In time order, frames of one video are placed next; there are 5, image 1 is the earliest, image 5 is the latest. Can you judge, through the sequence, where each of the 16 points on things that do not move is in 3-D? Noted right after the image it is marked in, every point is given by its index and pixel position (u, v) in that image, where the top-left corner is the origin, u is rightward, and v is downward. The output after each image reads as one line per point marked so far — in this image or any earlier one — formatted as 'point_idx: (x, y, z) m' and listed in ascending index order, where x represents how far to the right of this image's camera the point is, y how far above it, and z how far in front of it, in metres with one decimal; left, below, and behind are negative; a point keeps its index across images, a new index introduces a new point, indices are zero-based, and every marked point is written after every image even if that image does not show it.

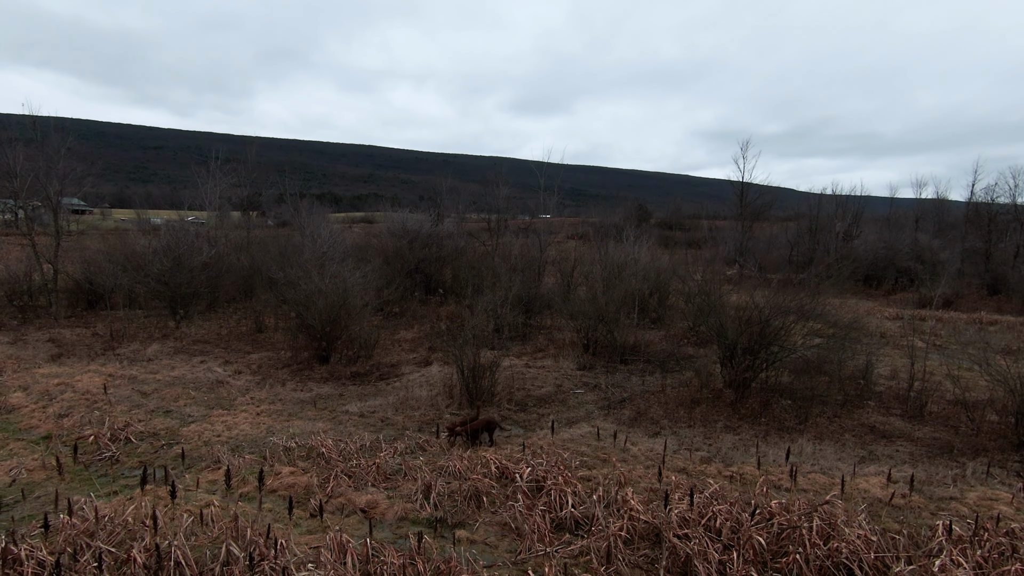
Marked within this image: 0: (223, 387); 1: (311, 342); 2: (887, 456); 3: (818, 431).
0: (-4.6, -1.6, +9.0) m
1: (-3.8, -1.0, +10.9) m
2: (+4.5, -2.0, +6.8) m
3: (+4.2, -1.9, +7.7) m
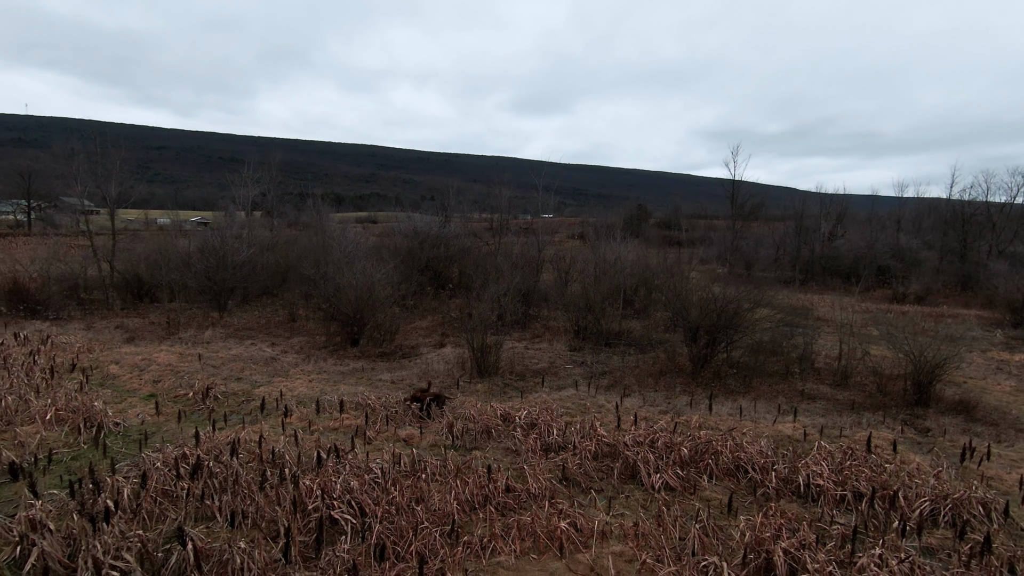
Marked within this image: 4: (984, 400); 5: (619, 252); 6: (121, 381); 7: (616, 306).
0: (-4.6, -1.4, +11.0) m
1: (-3.8, -0.9, +12.9) m
2: (+4.6, -1.9, +8.8) m
3: (+4.2, -1.8, +9.7) m
4: (+8.1, -1.9, +9.7) m
5: (+2.9, +1.0, +15.2) m
6: (-6.6, -1.5, +9.5) m
7: (+2.5, -0.5, +13.9) m
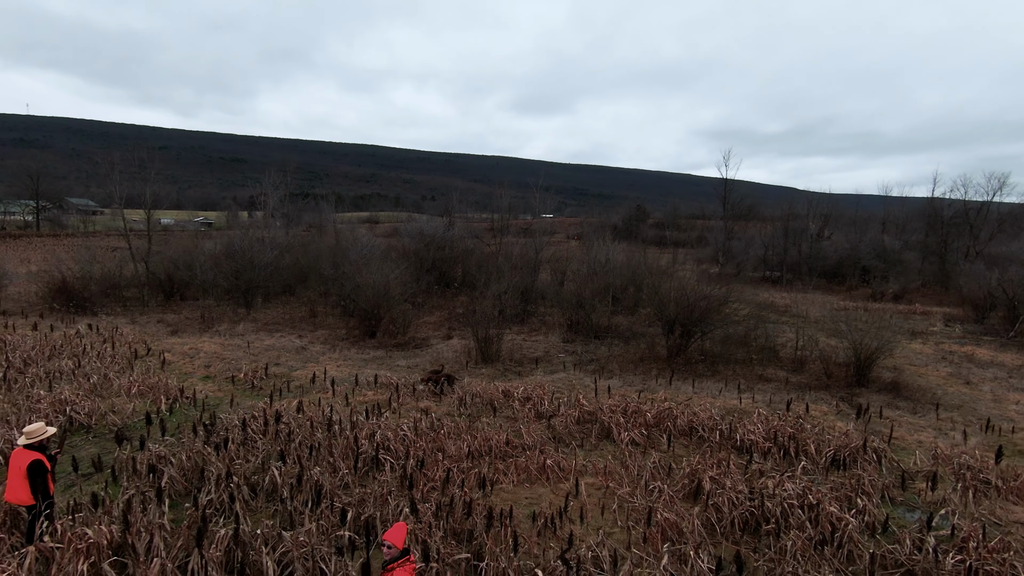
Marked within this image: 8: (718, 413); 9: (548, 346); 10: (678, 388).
0: (-4.6, -1.4, +12.6) m
1: (-3.8, -0.9, +14.5) m
2: (+4.5, -1.8, +10.4) m
3: (+4.2, -1.8, +11.3) m
4: (+8.1, -1.9, +11.3) m
5: (+2.8, +1.0, +16.8) m
6: (-6.6, -1.5, +11.2) m
7: (+2.5, -0.4, +15.5) m
8: (+3.0, -1.8, +8.3) m
9: (+0.9, -1.4, +13.8) m
10: (+3.0, -1.8, +10.2) m
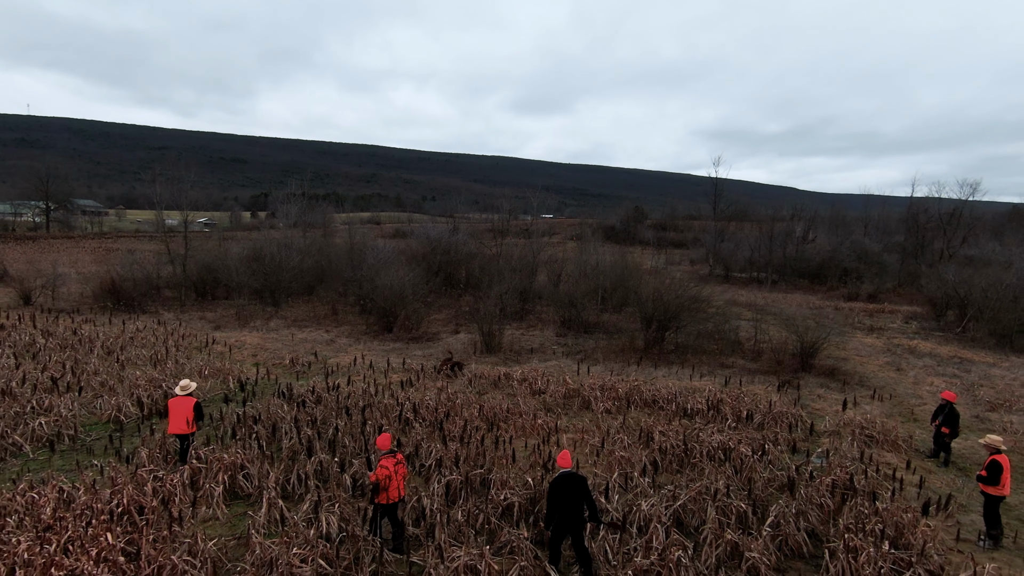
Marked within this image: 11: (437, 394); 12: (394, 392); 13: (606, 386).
0: (-4.6, -1.4, +14.7) m
1: (-3.8, -0.9, +16.6) m
2: (+4.5, -1.9, +12.5) m
3: (+4.2, -1.8, +13.4) m
4: (+8.0, -1.9, +13.4) m
5: (+2.8, +1.0, +18.9) m
6: (-6.6, -1.5, +13.3) m
7: (+2.5, -0.4, +17.6) m
8: (+3.0, -1.9, +10.4) m
9: (+0.9, -1.4, +15.9) m
10: (+3.0, -1.8, +12.2) m
11: (-1.3, -1.8, +9.5) m
12: (-1.9, -1.7, +9.2) m
13: (+1.7, -1.8, +10.4) m
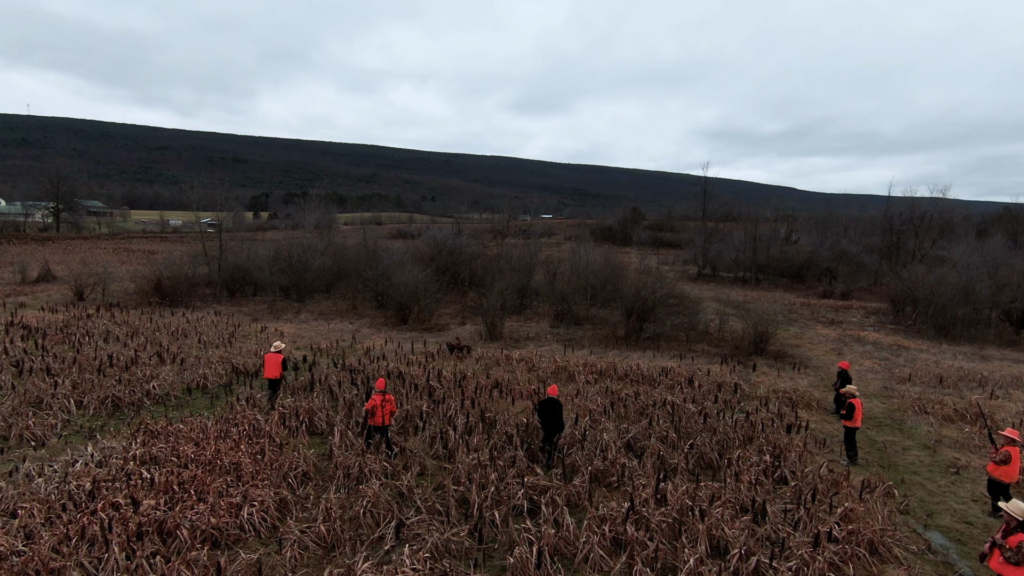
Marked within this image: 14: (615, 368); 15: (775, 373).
0: (-4.6, -1.4, +17.2) m
1: (-3.9, -0.8, +19.1) m
2: (+4.5, -1.8, +14.9) m
3: (+4.2, -1.7, +15.8) m
4: (+8.0, -1.8, +15.8) m
5: (+2.8, +1.1, +21.3) m
6: (-6.6, -1.4, +15.7) m
7: (+2.5, -0.4, +20.0) m
8: (+3.0, -1.8, +12.9) m
9: (+0.8, -1.3, +18.4) m
10: (+3.0, -1.7, +14.7) m
11: (-1.3, -1.7, +11.9) m
12: (-1.9, -1.6, +11.7) m
13: (+1.7, -1.7, +12.8) m
14: (+2.2, -1.8, +12.6) m
15: (+6.1, -2.0, +13.2) m
